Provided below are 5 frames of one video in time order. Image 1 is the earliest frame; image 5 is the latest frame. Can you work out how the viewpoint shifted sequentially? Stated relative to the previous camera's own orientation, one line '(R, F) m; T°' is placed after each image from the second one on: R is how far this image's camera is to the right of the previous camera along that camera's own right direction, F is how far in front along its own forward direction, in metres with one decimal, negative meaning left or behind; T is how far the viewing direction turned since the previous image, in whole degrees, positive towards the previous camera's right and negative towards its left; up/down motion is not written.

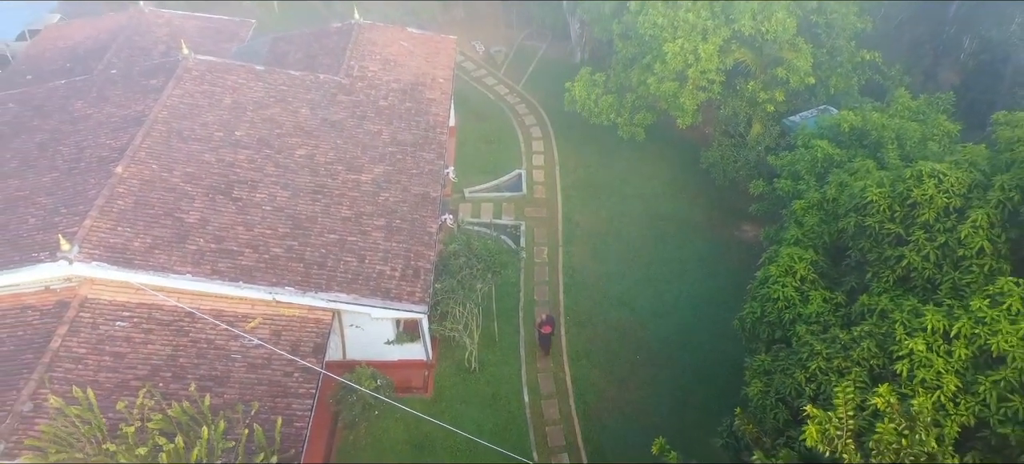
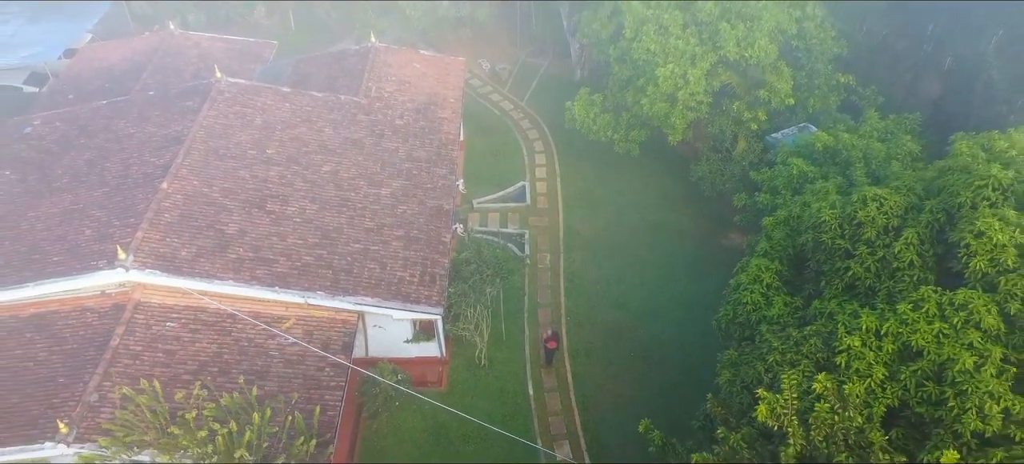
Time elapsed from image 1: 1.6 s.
(-0.2, -1.6) m; 0°
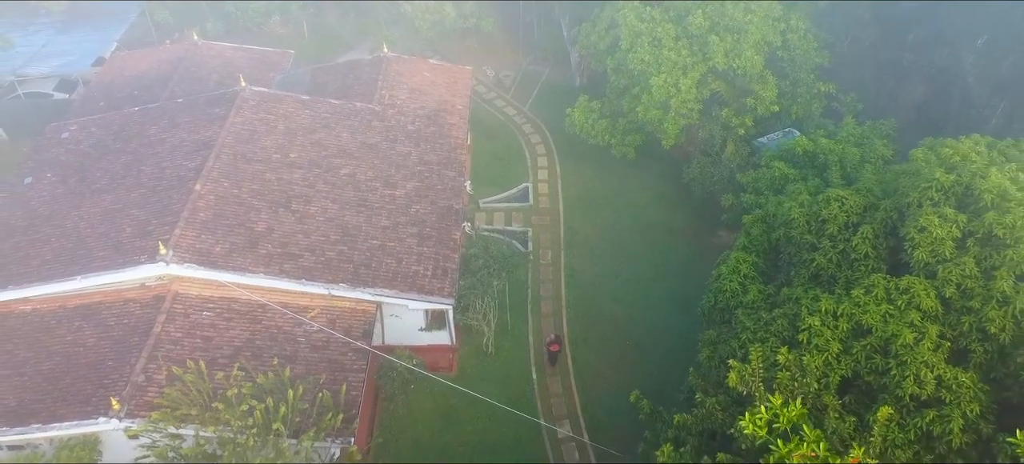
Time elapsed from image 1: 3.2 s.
(-0.2, -1.5) m; 0°
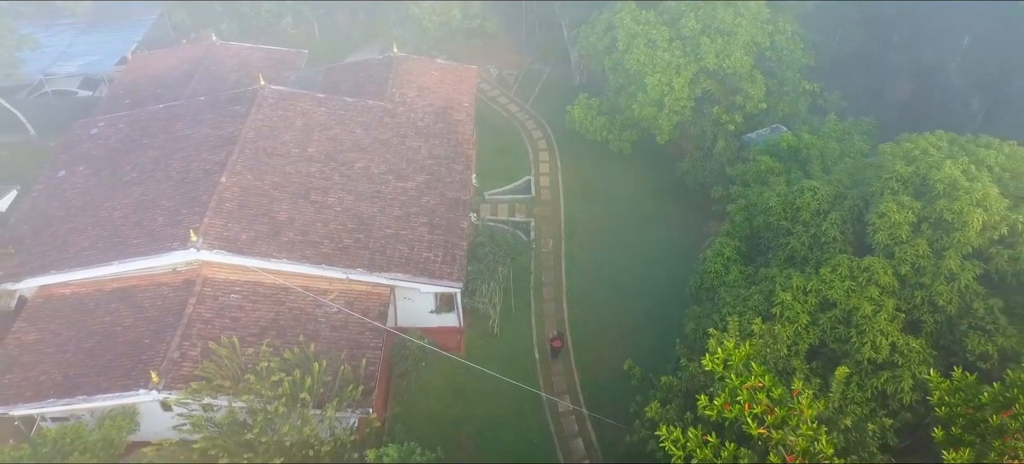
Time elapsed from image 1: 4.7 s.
(-0.1, -1.3) m; 0°
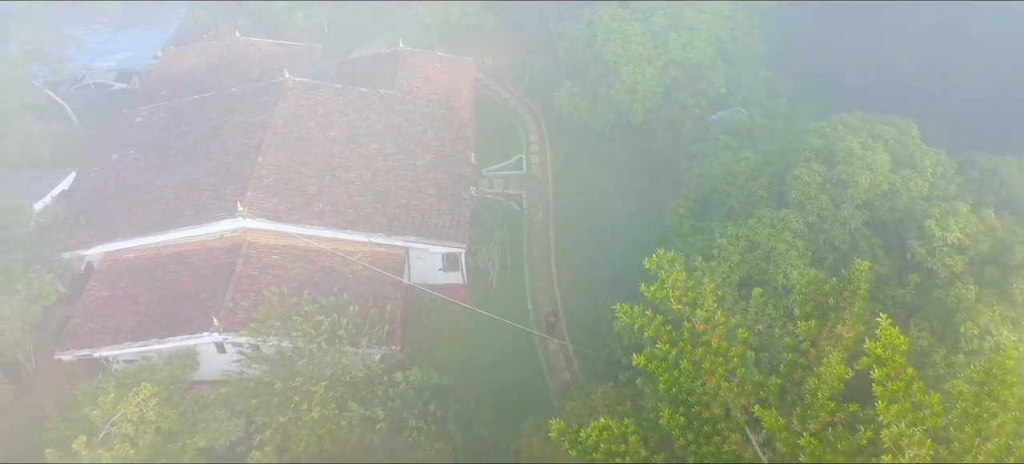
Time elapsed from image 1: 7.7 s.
(-0.2, -3.3) m; +1°
